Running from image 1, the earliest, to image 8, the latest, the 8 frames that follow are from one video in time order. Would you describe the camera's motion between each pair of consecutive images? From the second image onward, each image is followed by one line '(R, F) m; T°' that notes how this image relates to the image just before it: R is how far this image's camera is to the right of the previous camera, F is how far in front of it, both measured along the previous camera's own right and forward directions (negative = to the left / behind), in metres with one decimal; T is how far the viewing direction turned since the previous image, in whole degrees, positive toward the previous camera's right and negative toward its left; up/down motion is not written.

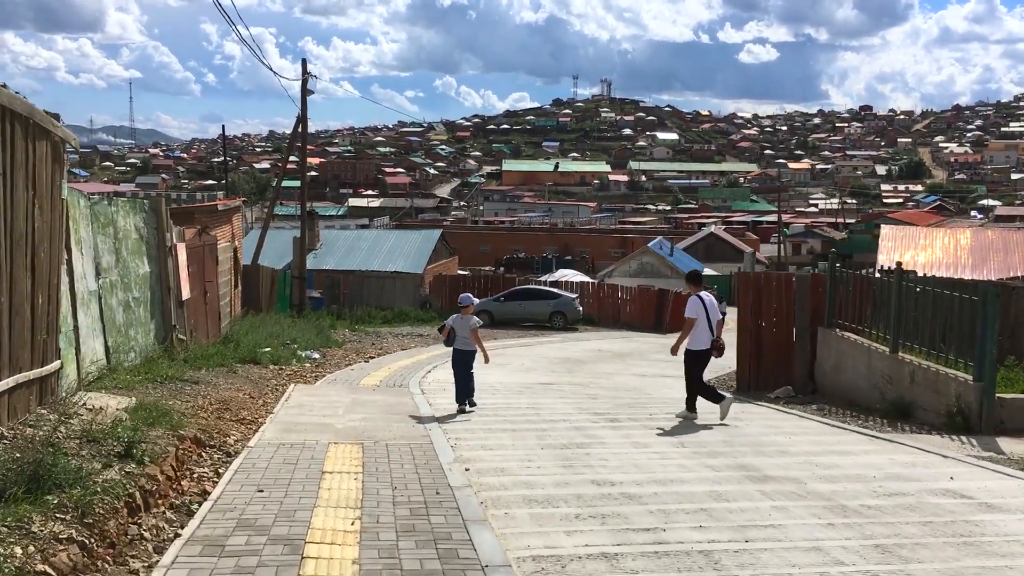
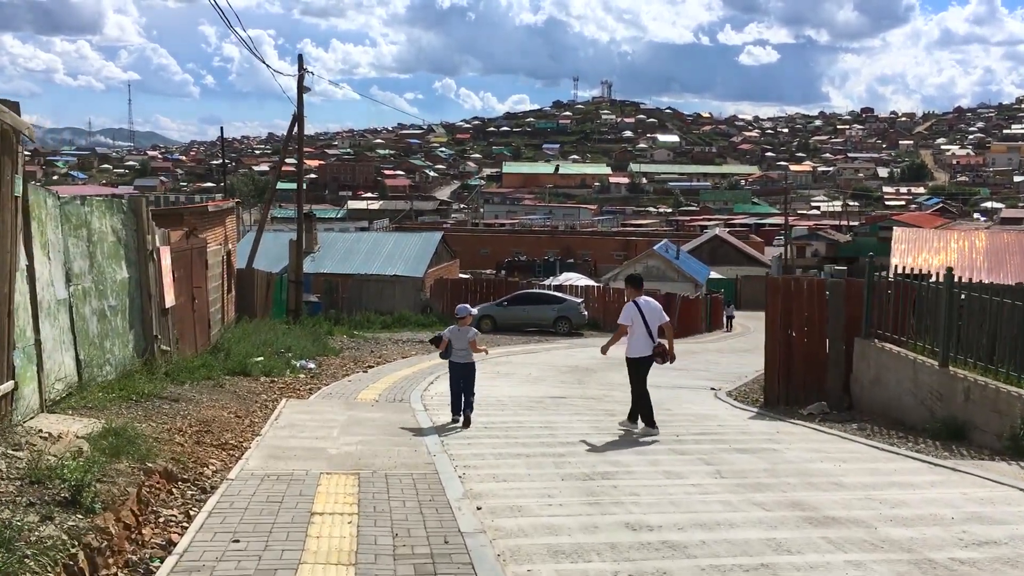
(-0.1, +0.9) m; 0°
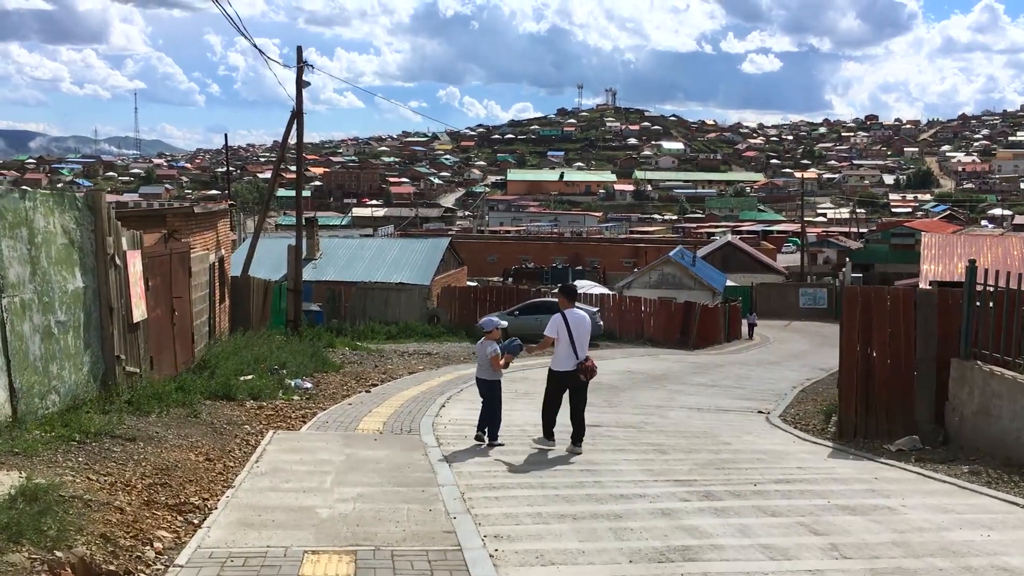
(-0.2, +1.6) m; 0°
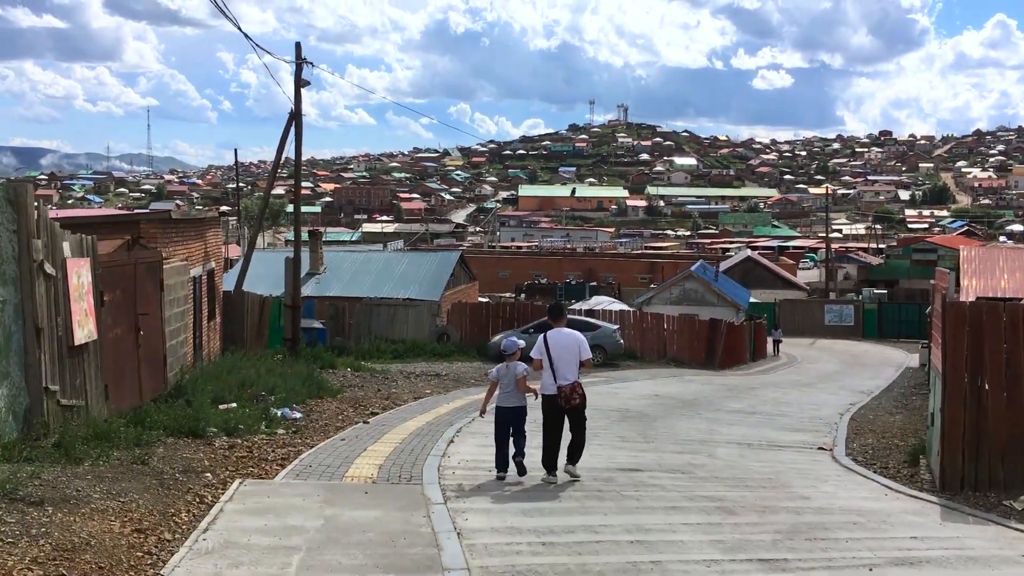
(-0.1, +1.7) m; -1°
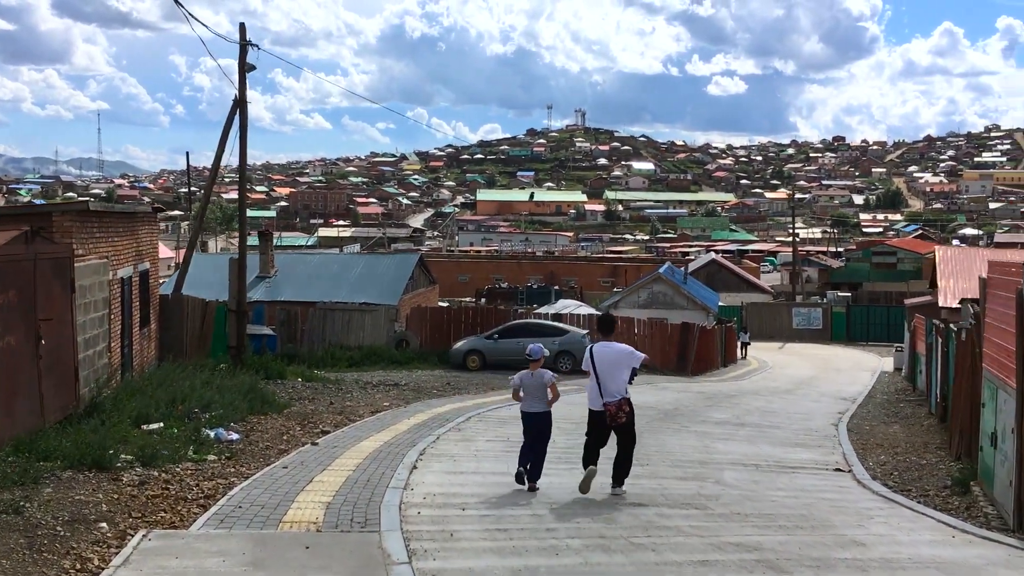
(-0.1, +1.5) m; +2°
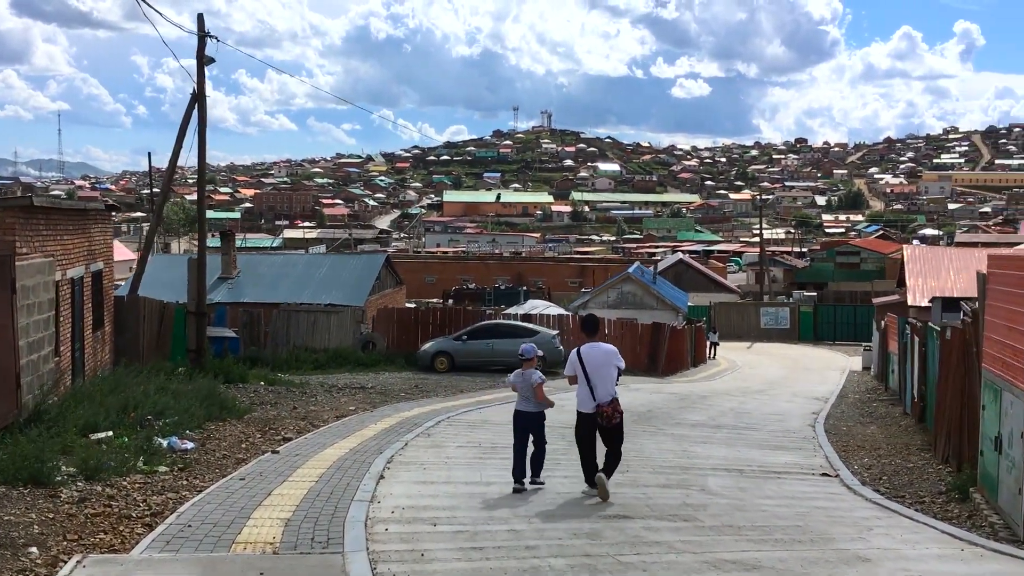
(-0.1, +0.5) m; +2°
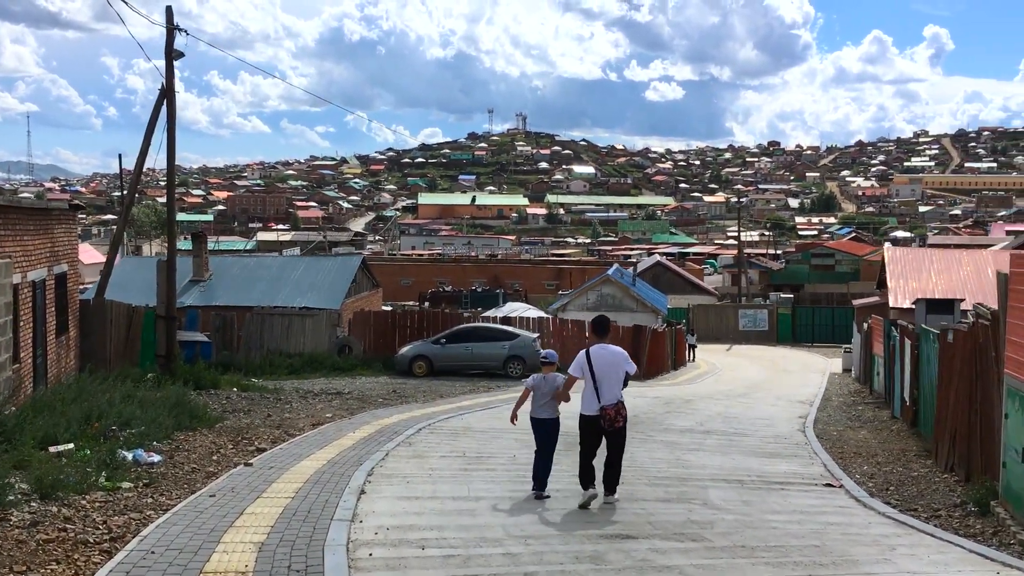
(-0.1, +0.5) m; +1°
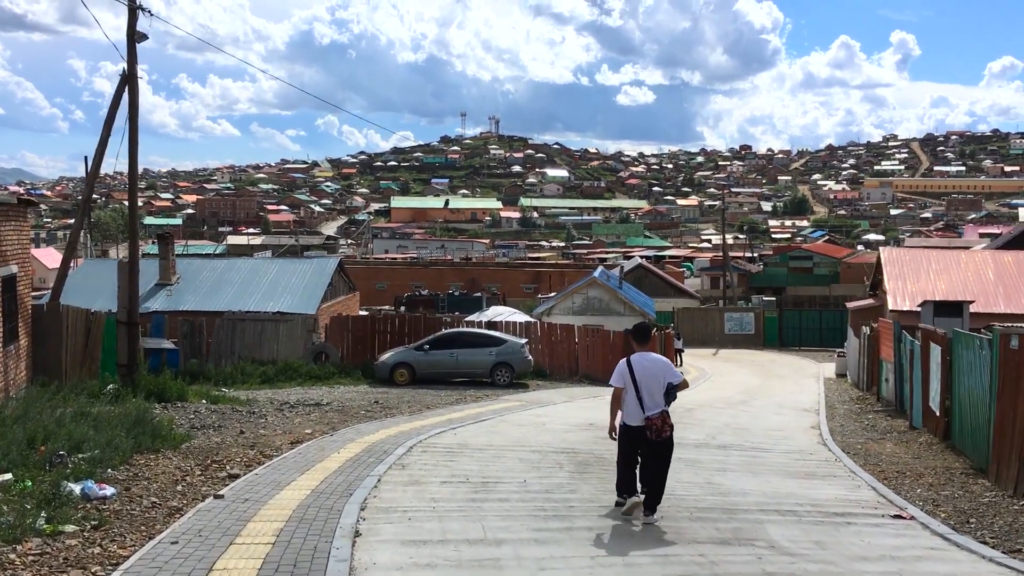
(-0.3, +1.3) m; +2°
